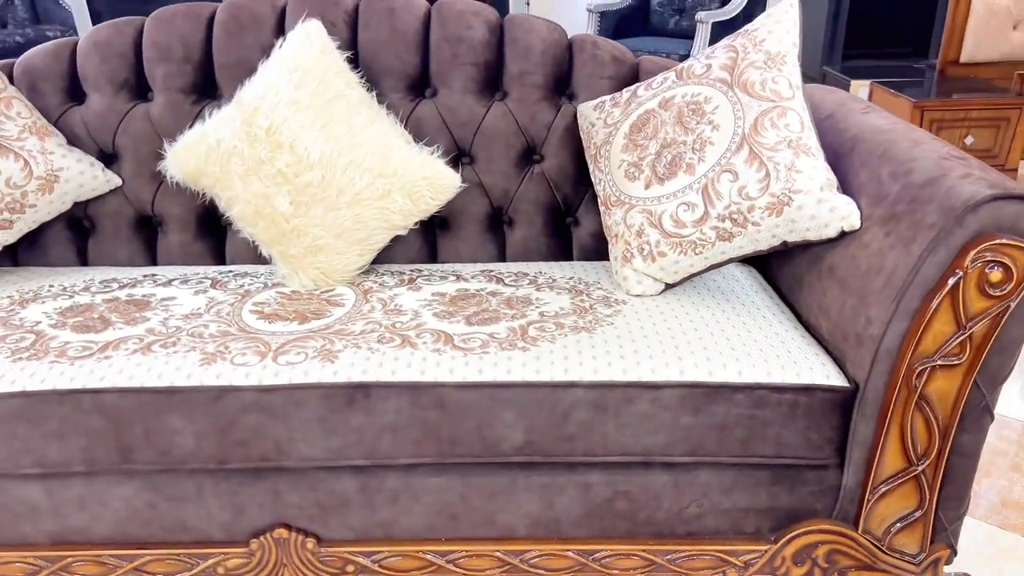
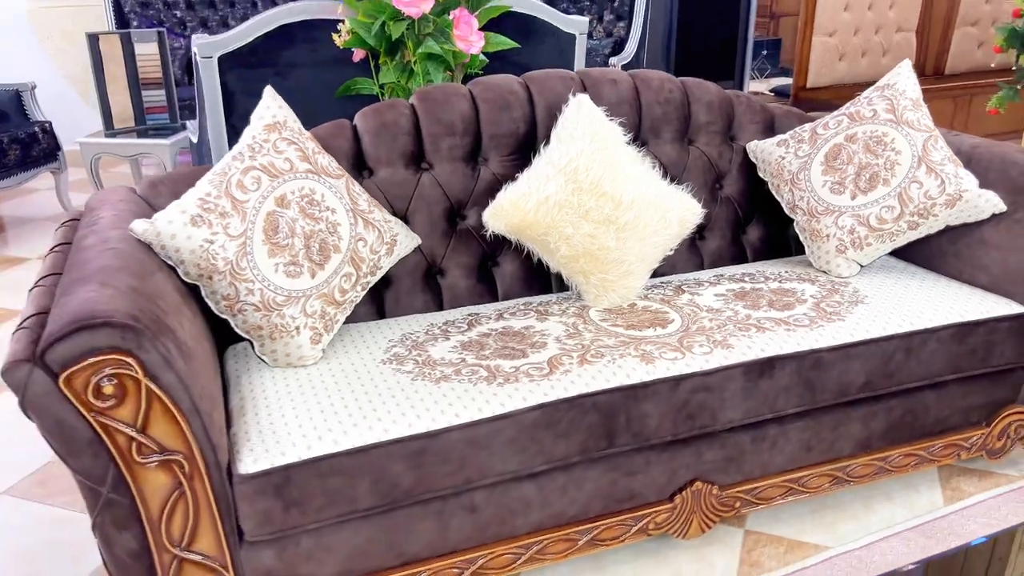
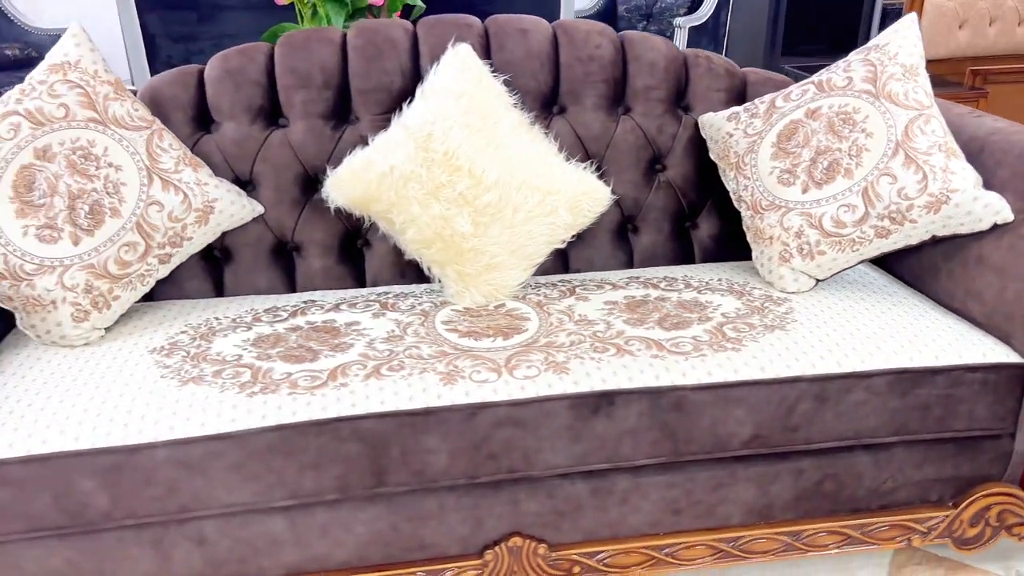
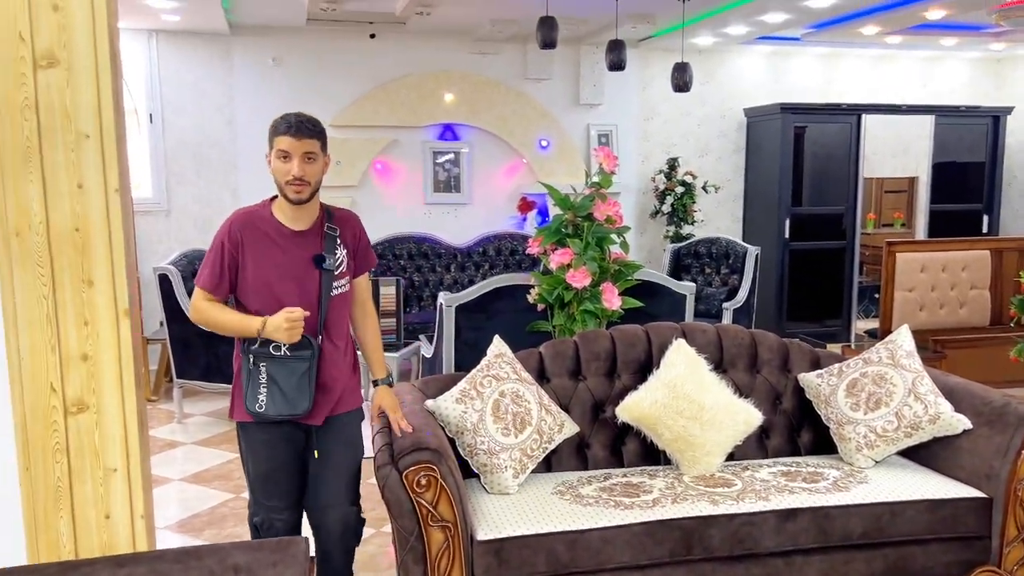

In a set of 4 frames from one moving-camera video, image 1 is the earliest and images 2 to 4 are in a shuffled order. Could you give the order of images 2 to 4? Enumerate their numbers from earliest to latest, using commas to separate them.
3, 2, 4
